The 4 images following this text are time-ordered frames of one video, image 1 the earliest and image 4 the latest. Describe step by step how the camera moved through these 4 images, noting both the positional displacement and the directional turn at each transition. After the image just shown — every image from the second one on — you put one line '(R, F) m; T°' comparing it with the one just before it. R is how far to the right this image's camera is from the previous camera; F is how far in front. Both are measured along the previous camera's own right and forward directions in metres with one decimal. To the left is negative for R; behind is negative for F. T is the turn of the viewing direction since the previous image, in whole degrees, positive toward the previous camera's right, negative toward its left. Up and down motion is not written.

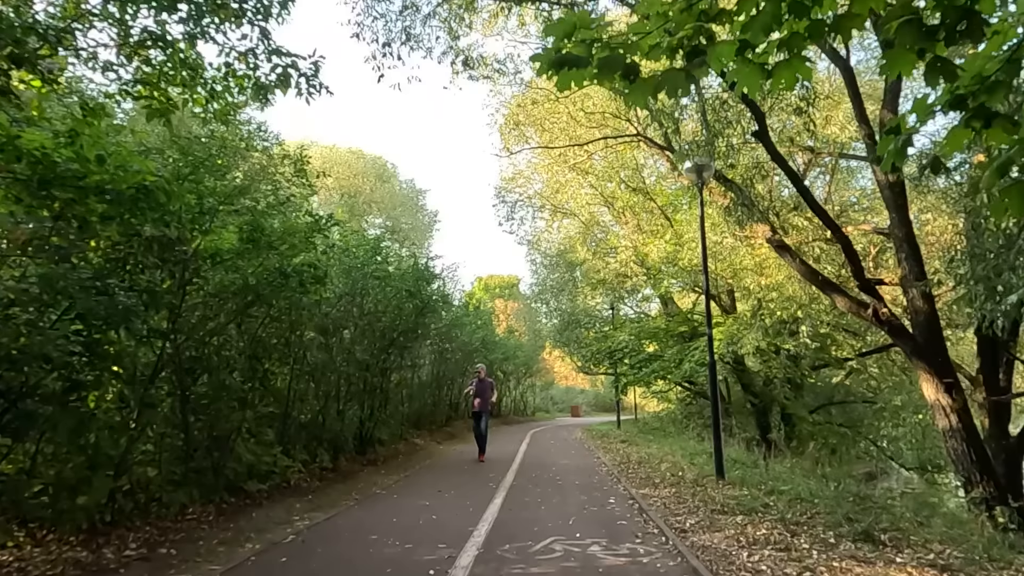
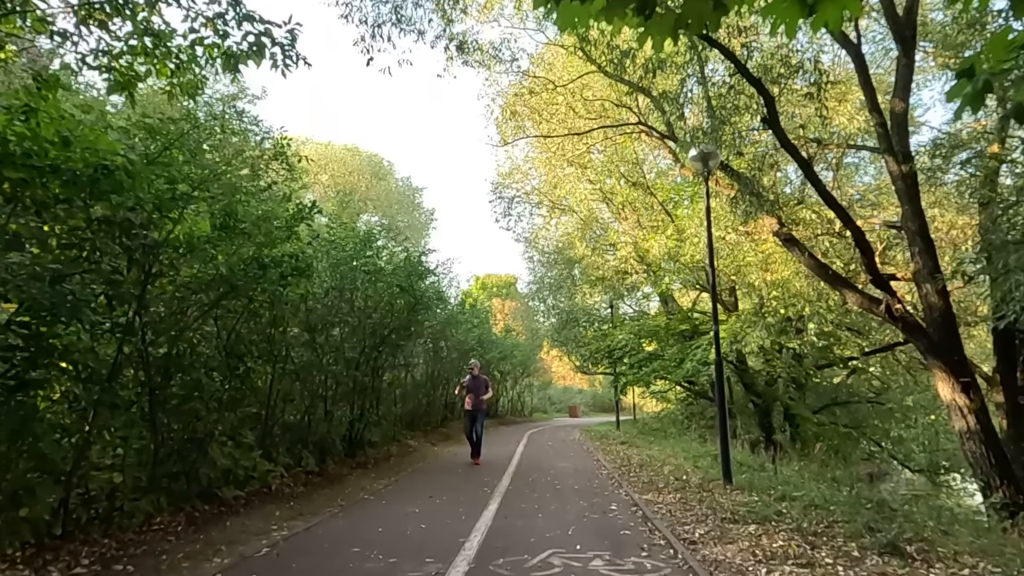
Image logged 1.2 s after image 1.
(0.0, +0.5) m; 0°
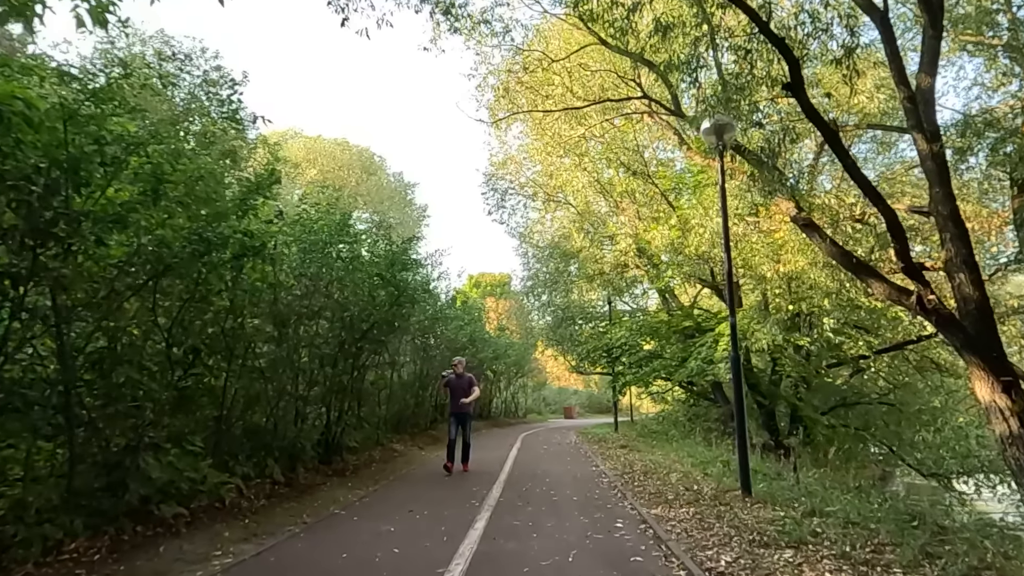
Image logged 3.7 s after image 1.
(0.0, +1.1) m; 0°
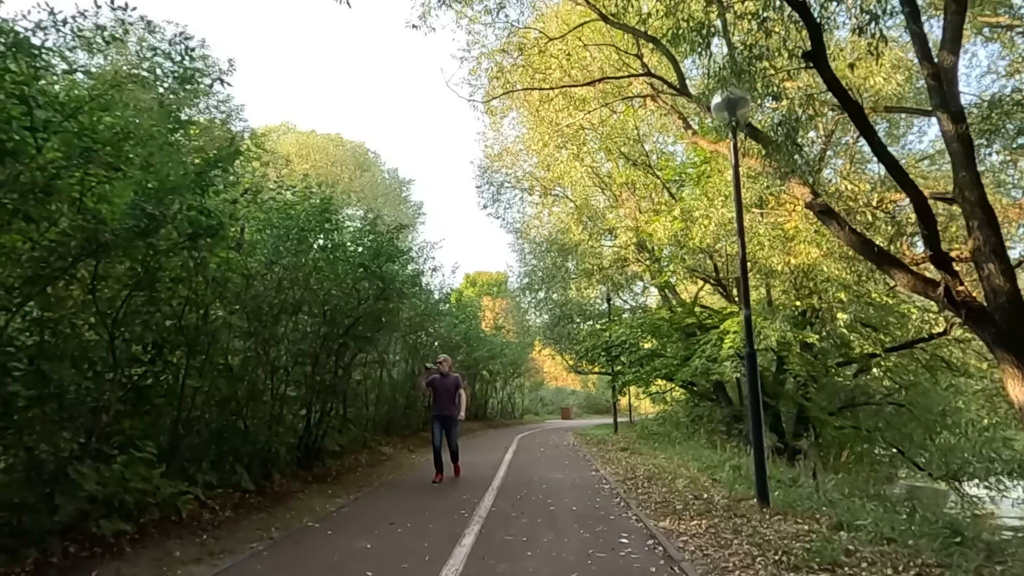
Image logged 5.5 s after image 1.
(0.0, +0.8) m; 0°
